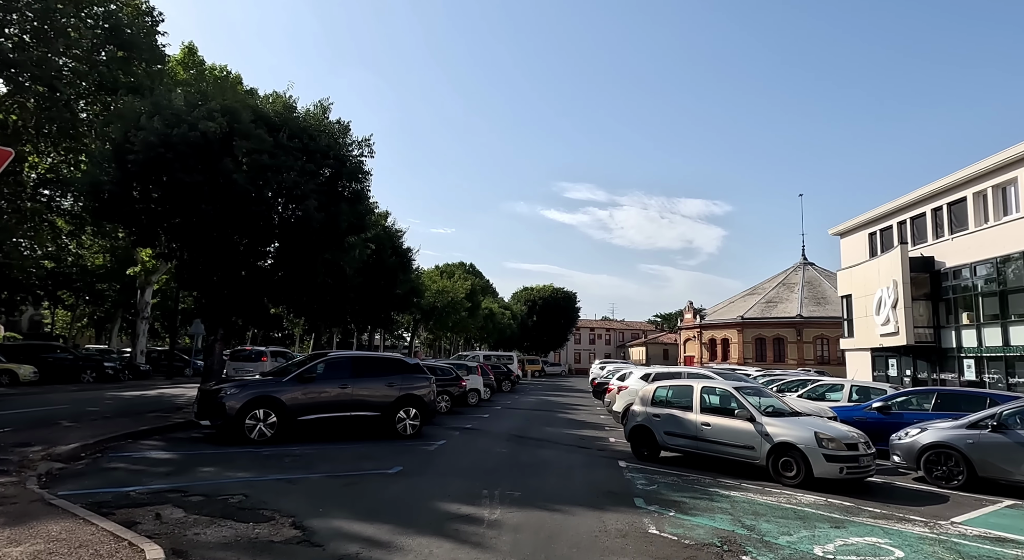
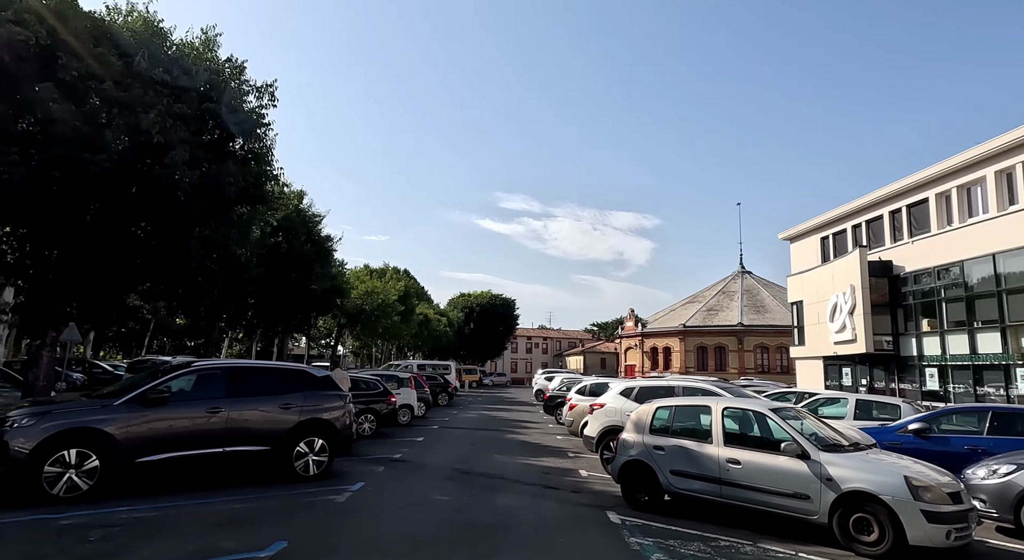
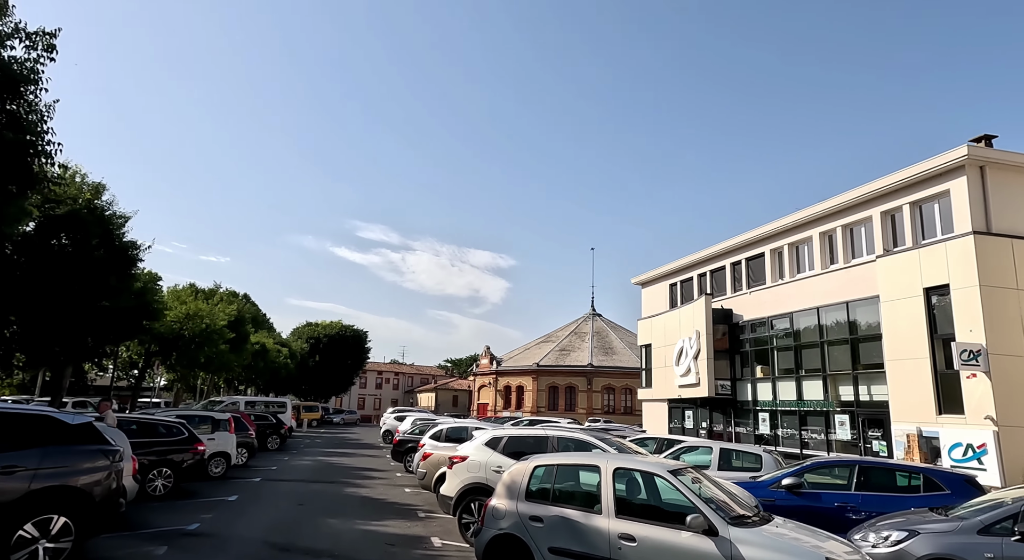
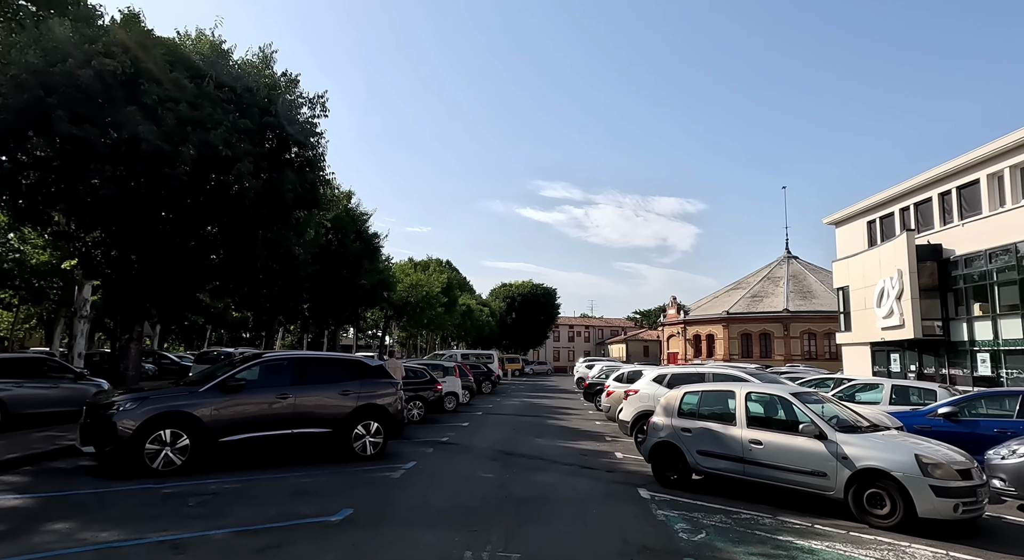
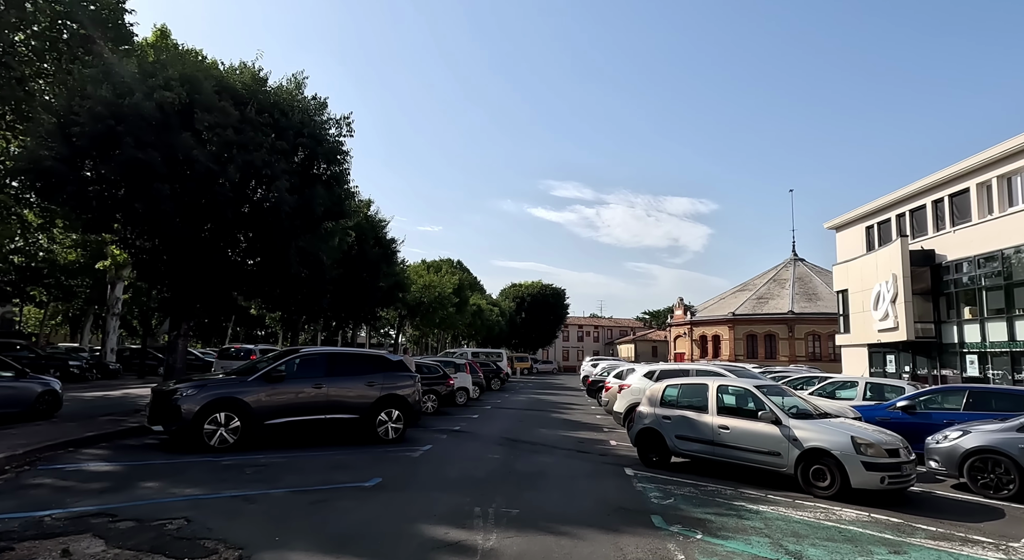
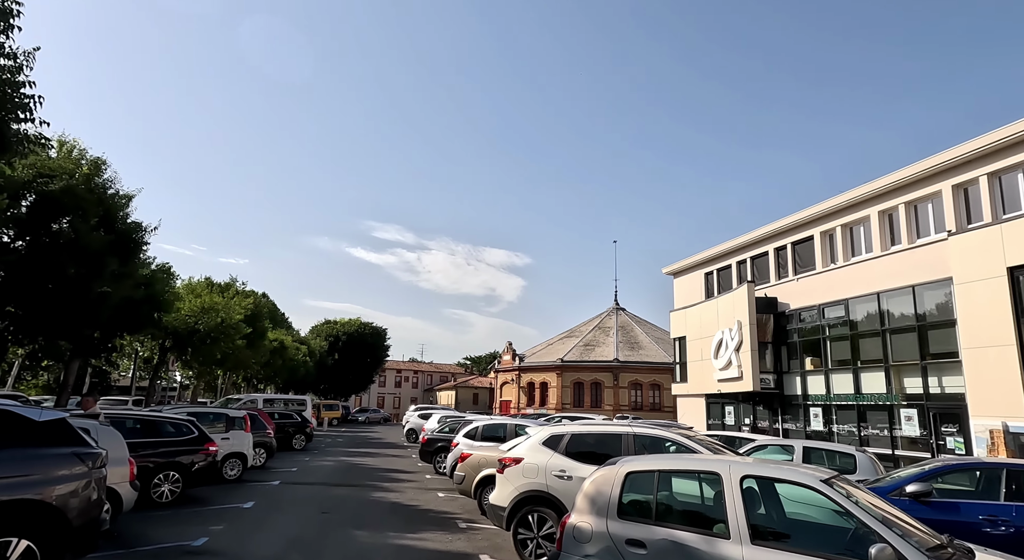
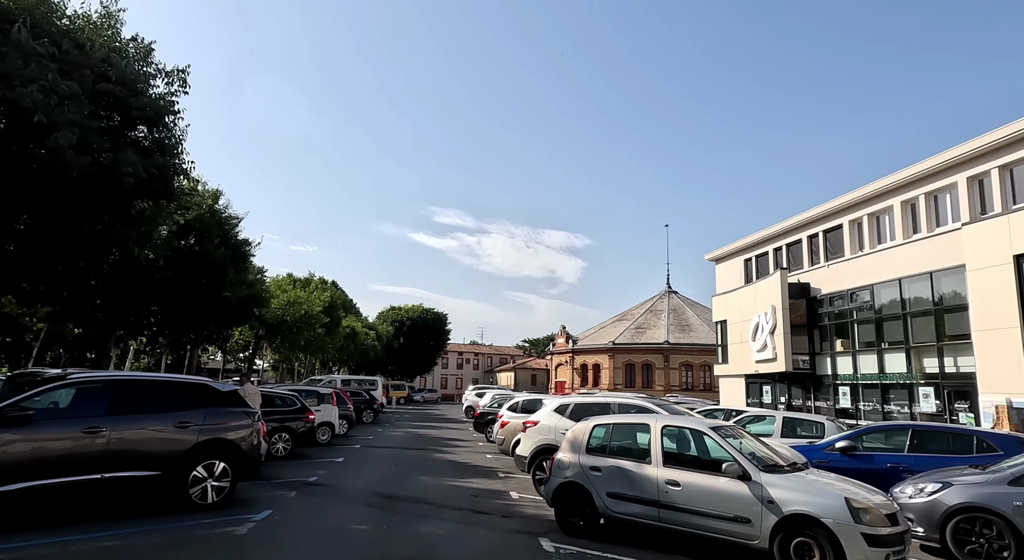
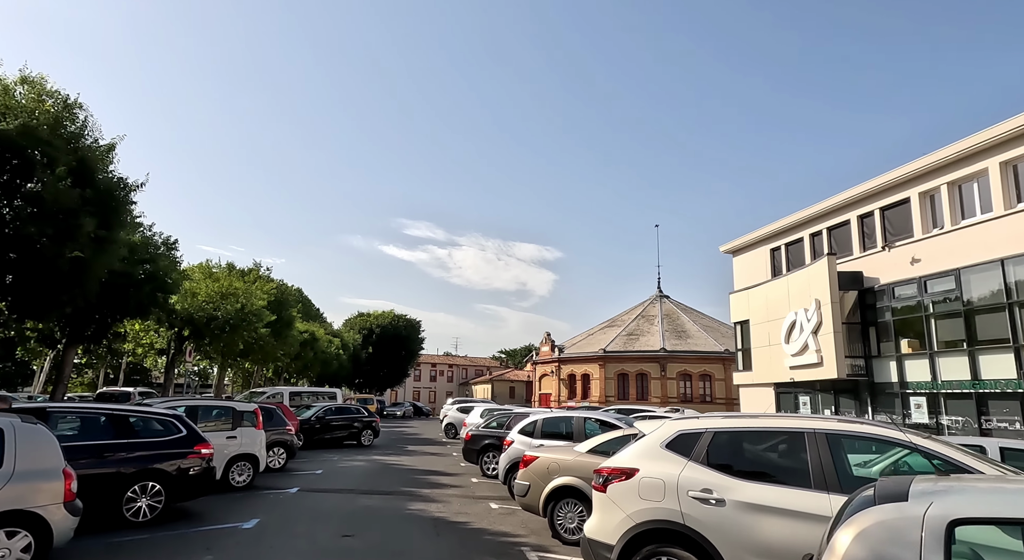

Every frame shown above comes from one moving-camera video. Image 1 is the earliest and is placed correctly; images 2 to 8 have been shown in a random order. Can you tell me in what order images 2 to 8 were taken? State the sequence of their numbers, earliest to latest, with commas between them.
5, 4, 2, 7, 3, 6, 8
